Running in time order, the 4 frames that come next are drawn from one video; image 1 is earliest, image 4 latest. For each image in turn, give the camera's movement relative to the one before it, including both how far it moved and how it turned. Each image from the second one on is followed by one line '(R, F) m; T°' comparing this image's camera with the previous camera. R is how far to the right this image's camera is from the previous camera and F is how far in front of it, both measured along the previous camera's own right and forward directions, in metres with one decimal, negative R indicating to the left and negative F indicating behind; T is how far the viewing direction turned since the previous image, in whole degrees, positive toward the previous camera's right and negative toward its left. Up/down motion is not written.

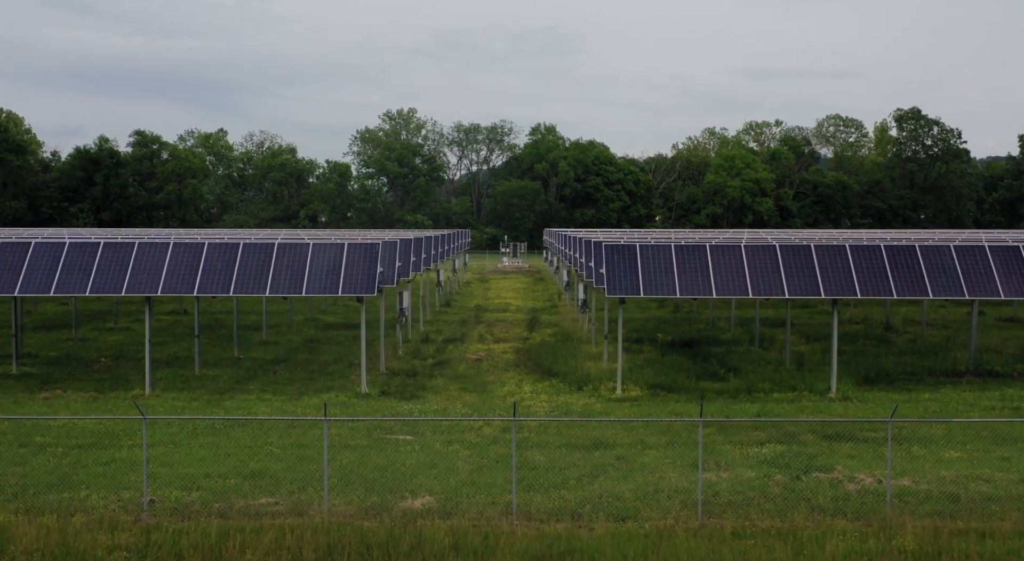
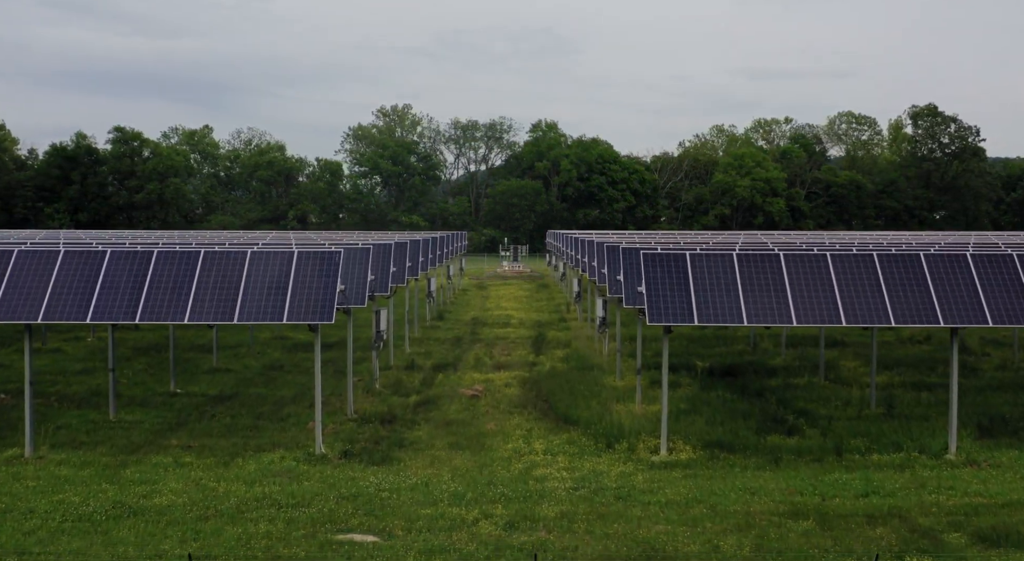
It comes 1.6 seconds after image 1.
(-0.1, +5.3) m; 0°
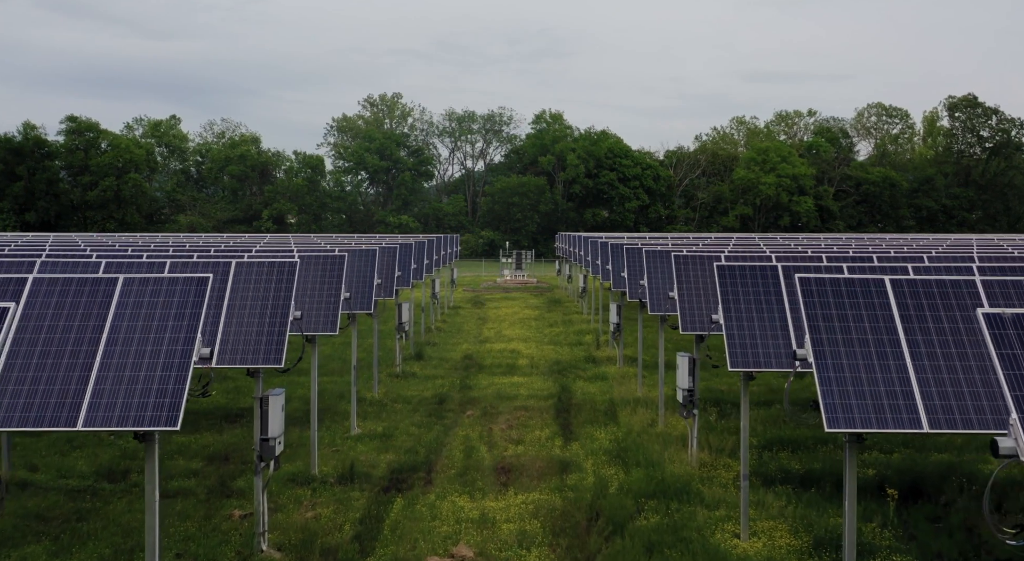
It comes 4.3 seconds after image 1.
(-0.3, +10.7) m; 0°
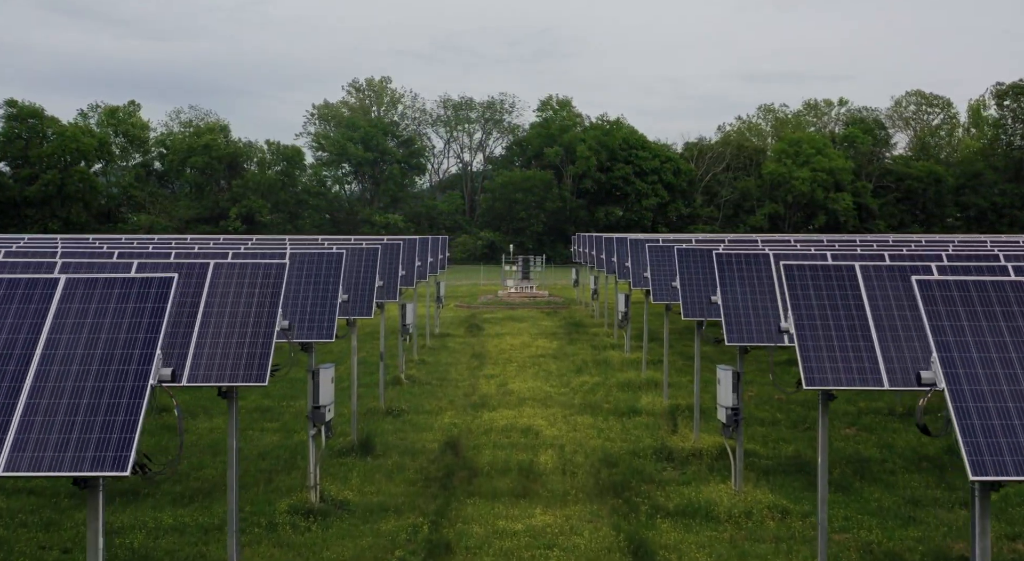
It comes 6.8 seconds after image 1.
(-0.3, +11.2) m; 0°
